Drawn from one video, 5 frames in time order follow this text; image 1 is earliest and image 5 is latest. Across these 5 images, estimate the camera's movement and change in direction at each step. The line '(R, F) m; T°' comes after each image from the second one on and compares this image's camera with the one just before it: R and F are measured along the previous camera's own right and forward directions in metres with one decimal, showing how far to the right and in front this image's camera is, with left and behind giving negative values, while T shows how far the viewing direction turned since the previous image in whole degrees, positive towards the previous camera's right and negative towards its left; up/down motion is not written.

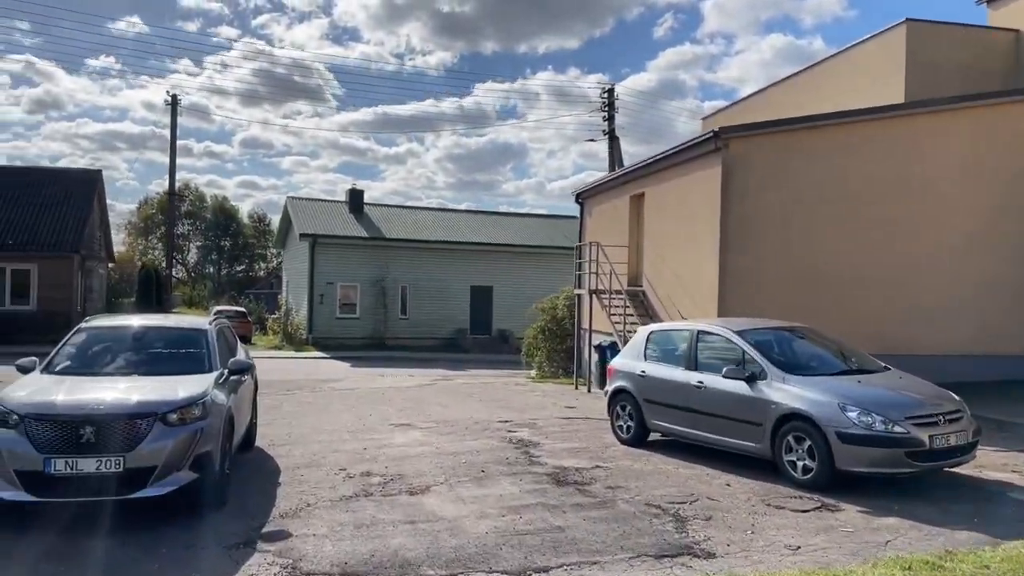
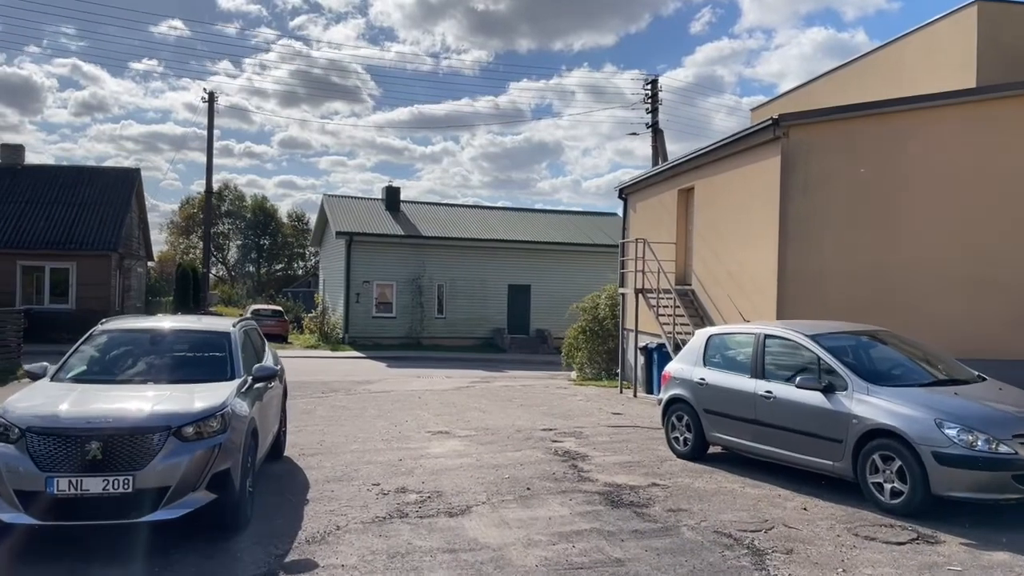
(-0.1, +0.8) m; -3°
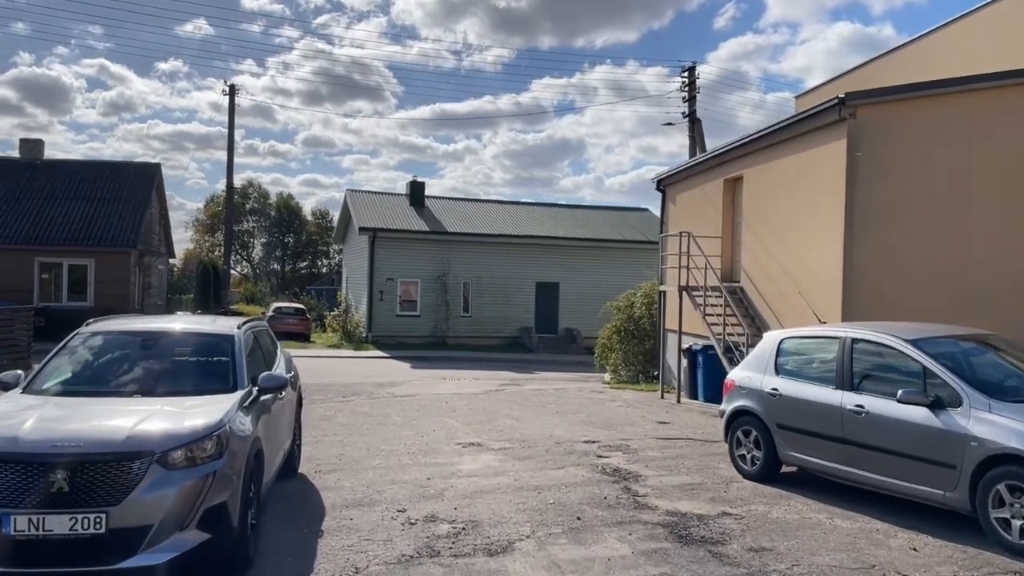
(-0.2, +1.1) m; -2°
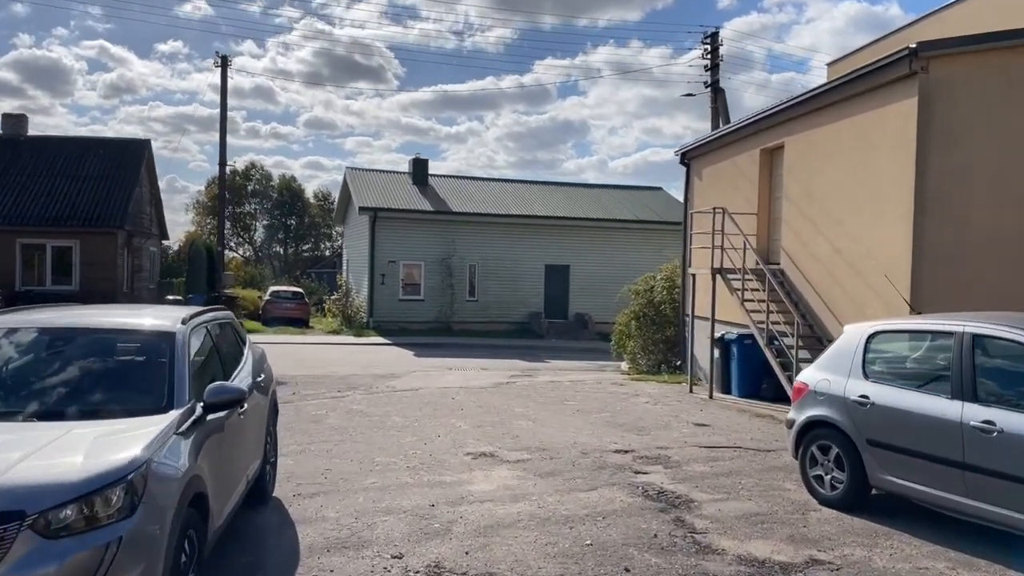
(-0.2, +1.6) m; 0°
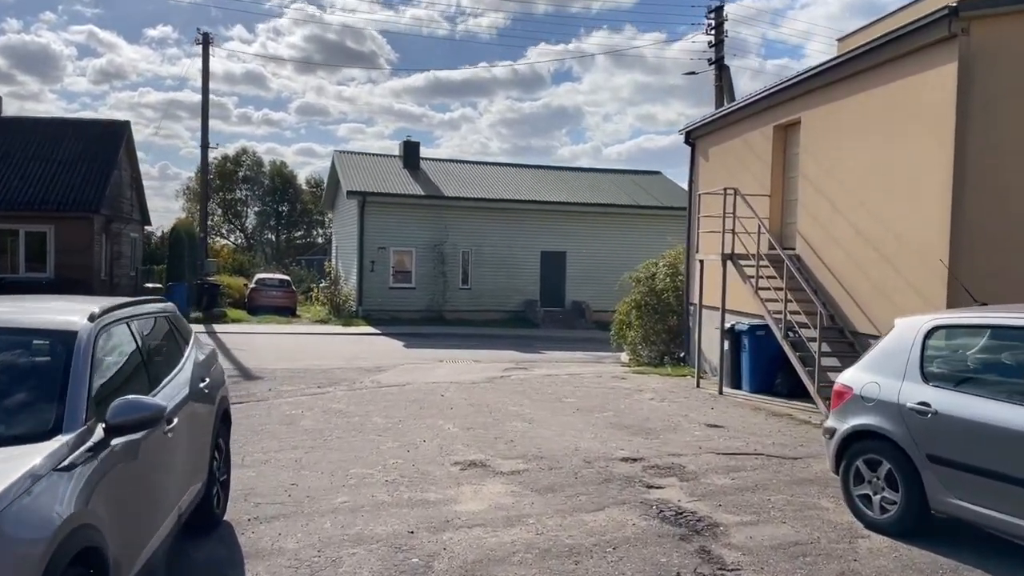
(0.0, +1.0) m; 0°
